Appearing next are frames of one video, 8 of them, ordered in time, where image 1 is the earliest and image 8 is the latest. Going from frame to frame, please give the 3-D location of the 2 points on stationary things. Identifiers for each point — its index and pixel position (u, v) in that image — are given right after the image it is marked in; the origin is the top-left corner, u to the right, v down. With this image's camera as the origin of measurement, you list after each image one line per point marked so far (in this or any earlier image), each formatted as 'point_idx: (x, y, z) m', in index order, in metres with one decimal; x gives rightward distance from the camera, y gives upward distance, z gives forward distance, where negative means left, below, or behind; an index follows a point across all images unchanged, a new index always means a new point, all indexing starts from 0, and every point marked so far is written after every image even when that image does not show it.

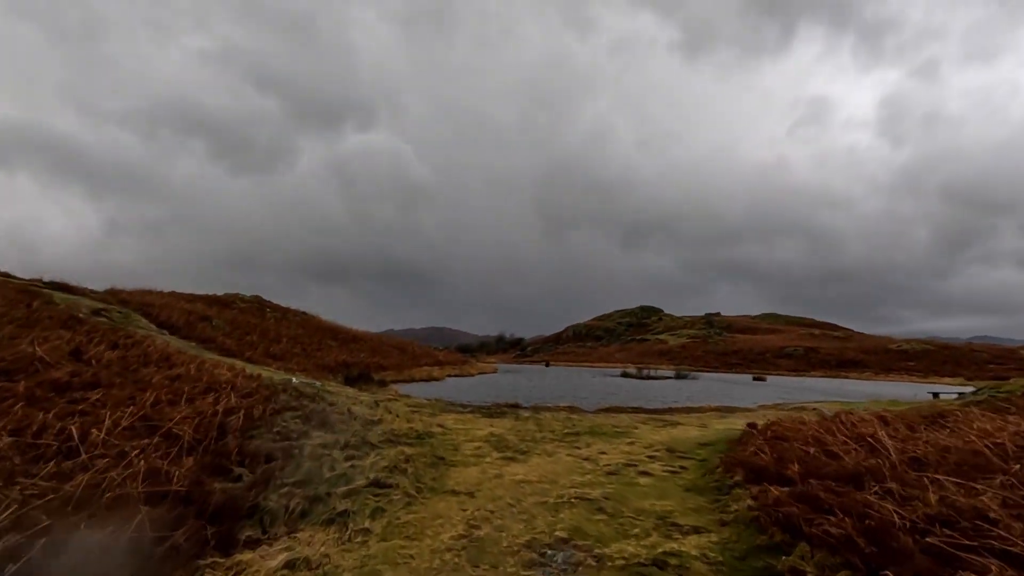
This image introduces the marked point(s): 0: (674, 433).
0: (+4.4, -3.9, +14.3) m
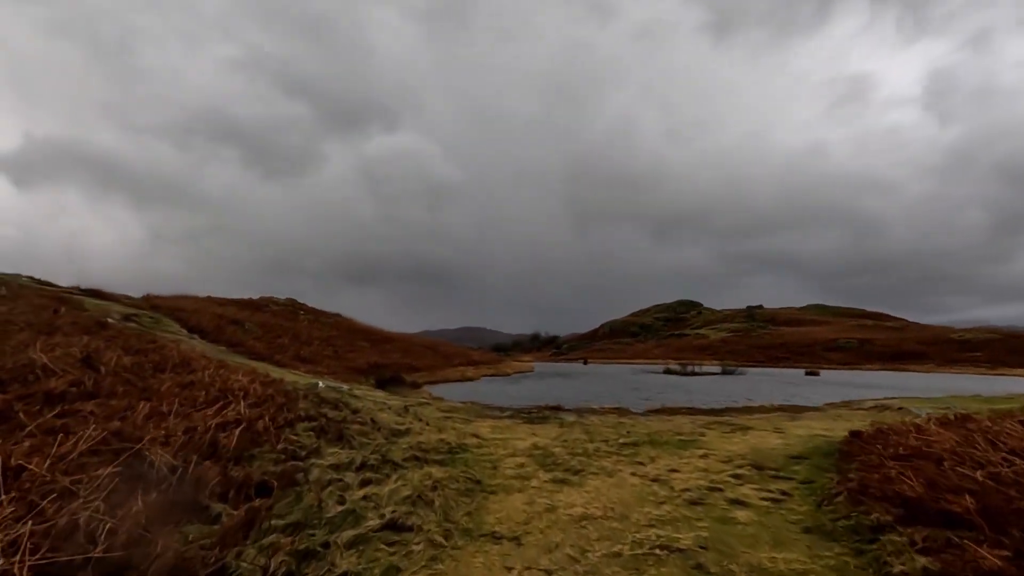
0: (+5.4, -3.5, +12.1) m
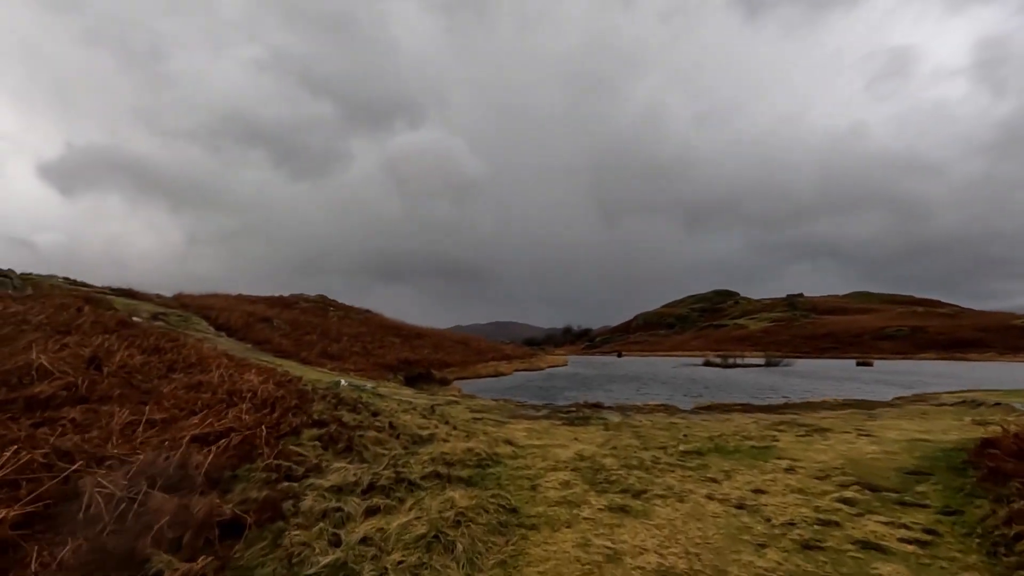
0: (+6.2, -3.1, +10.1) m
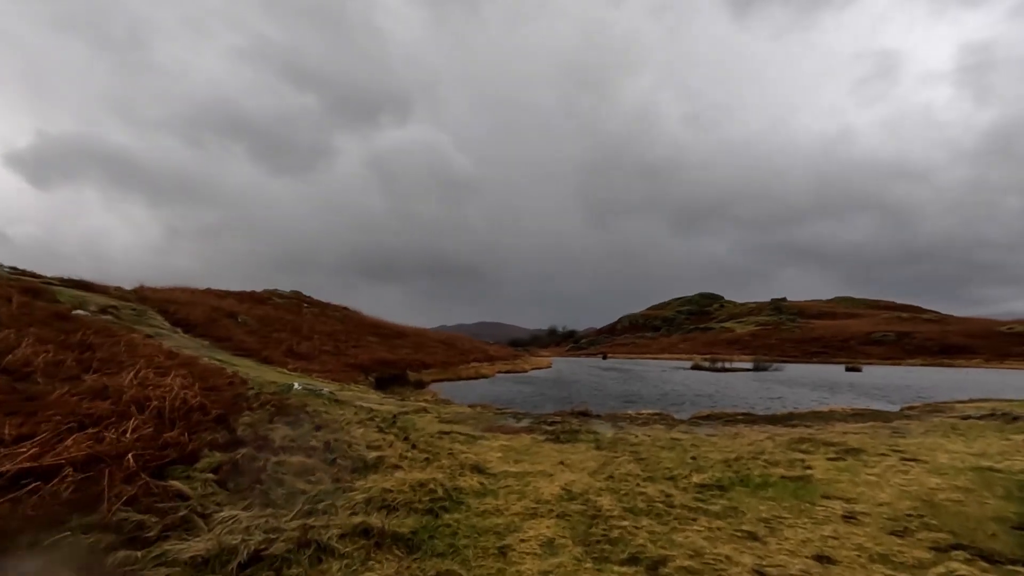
0: (+5.7, -2.9, +7.9) m
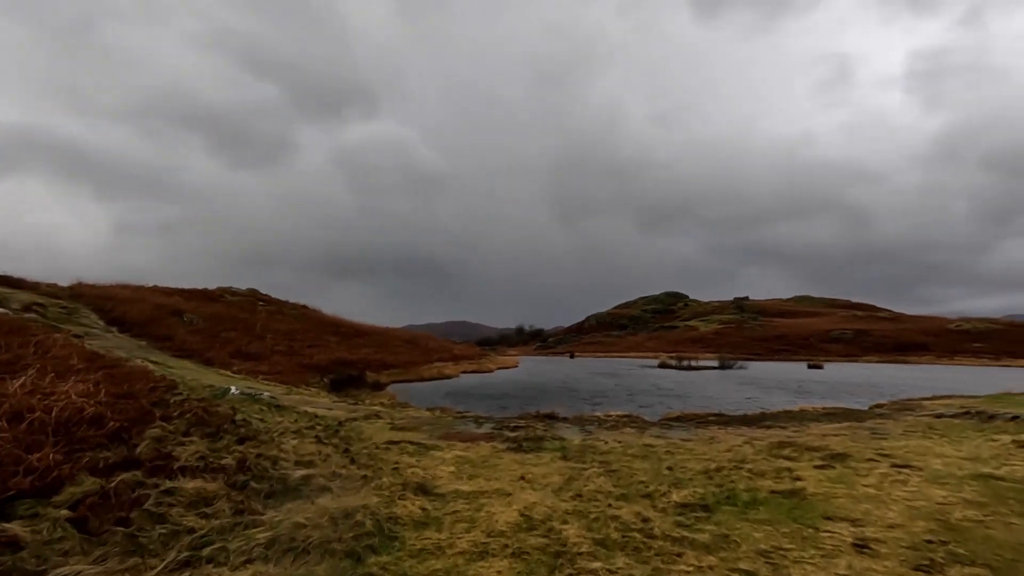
0: (+5.1, -2.8, +7.0) m
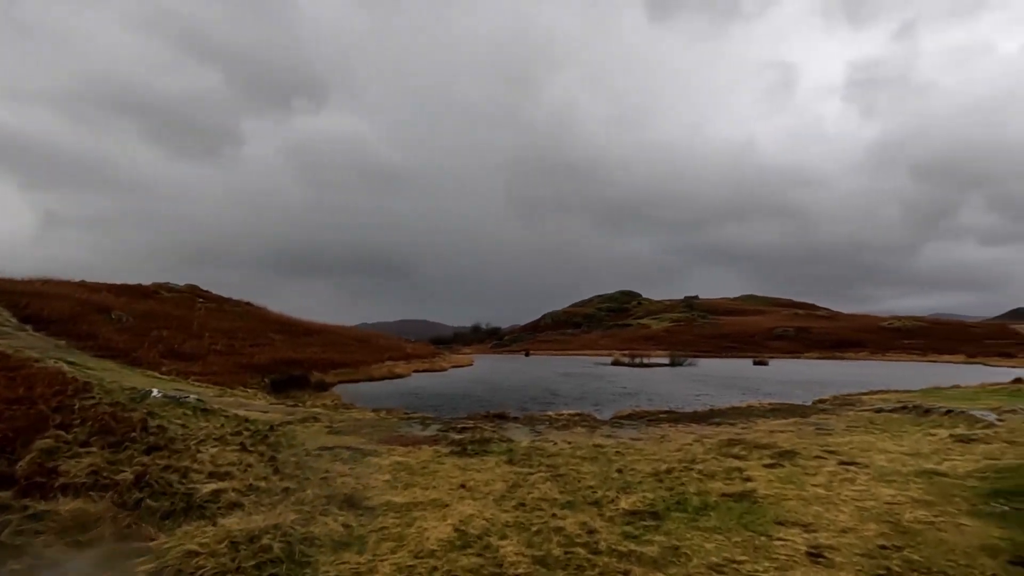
0: (+4.3, -2.7, +6.8) m
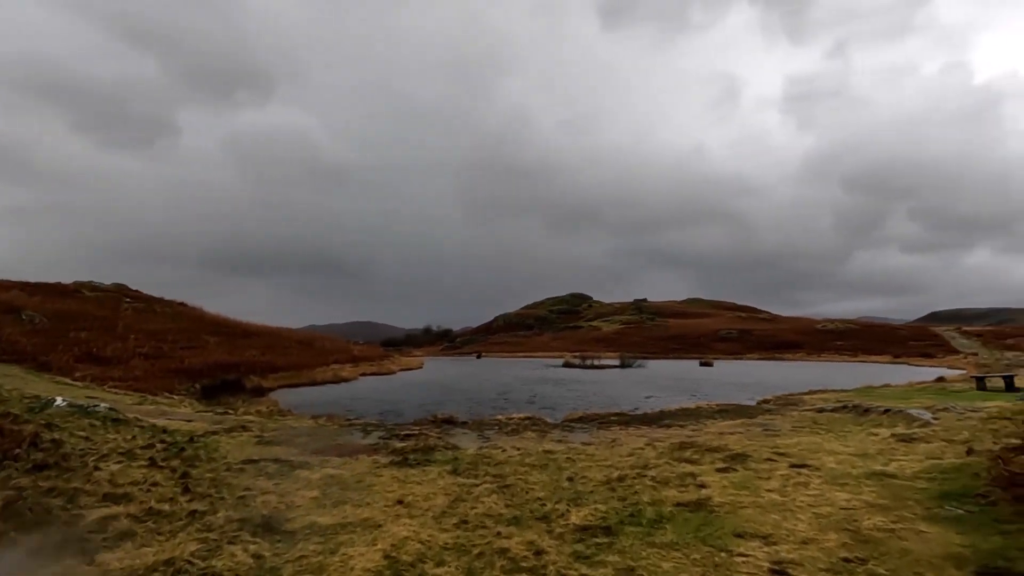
0: (+3.6, -2.7, +6.5) m
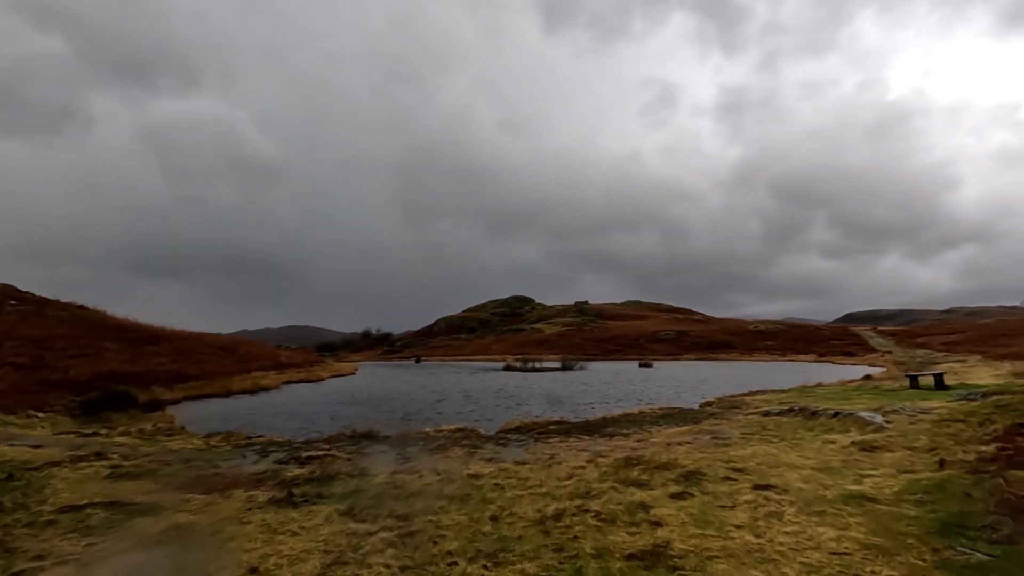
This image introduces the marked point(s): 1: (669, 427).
0: (+2.7, -2.5, +5.1) m
1: (+4.7, -4.1, +16.1) m
